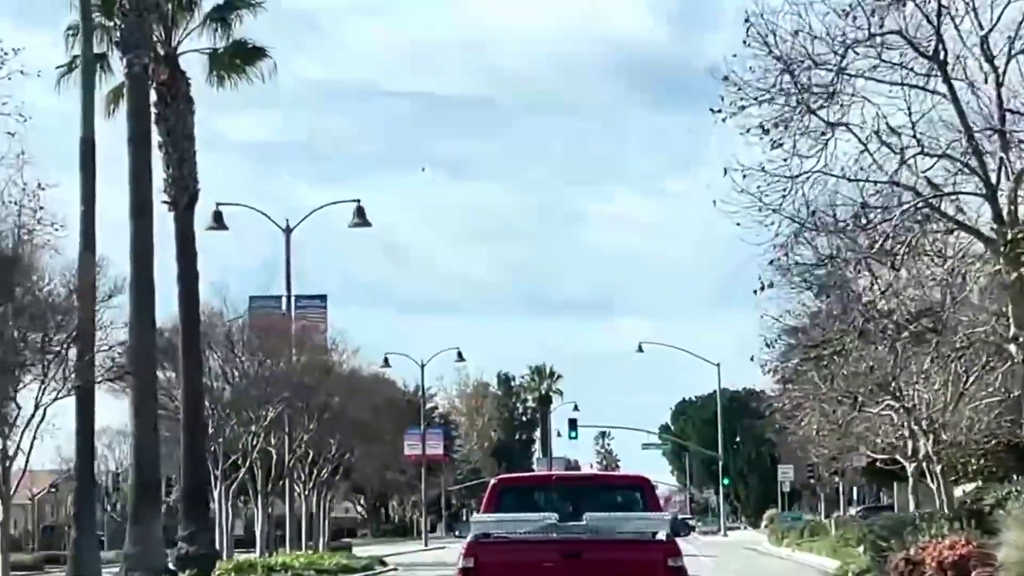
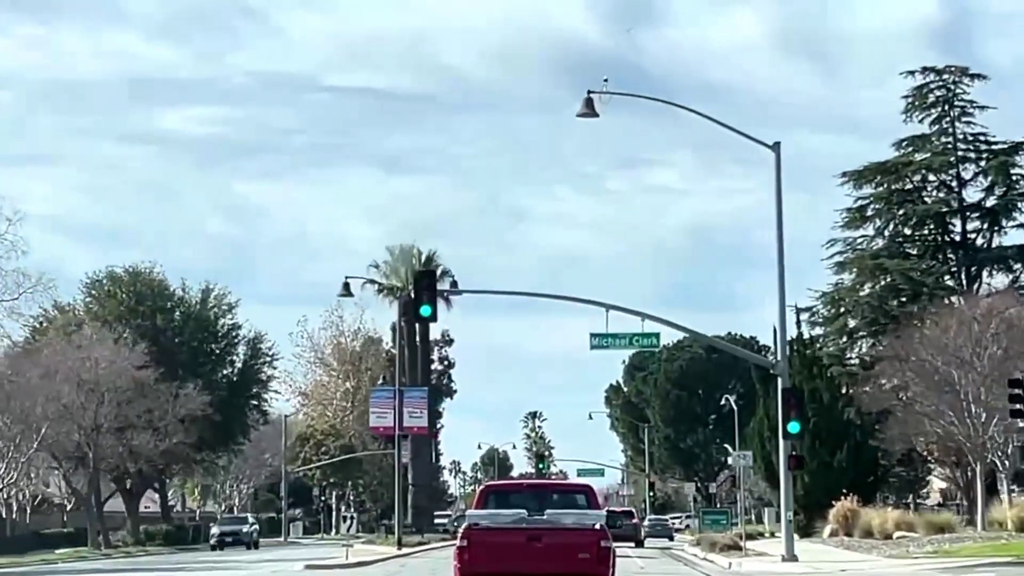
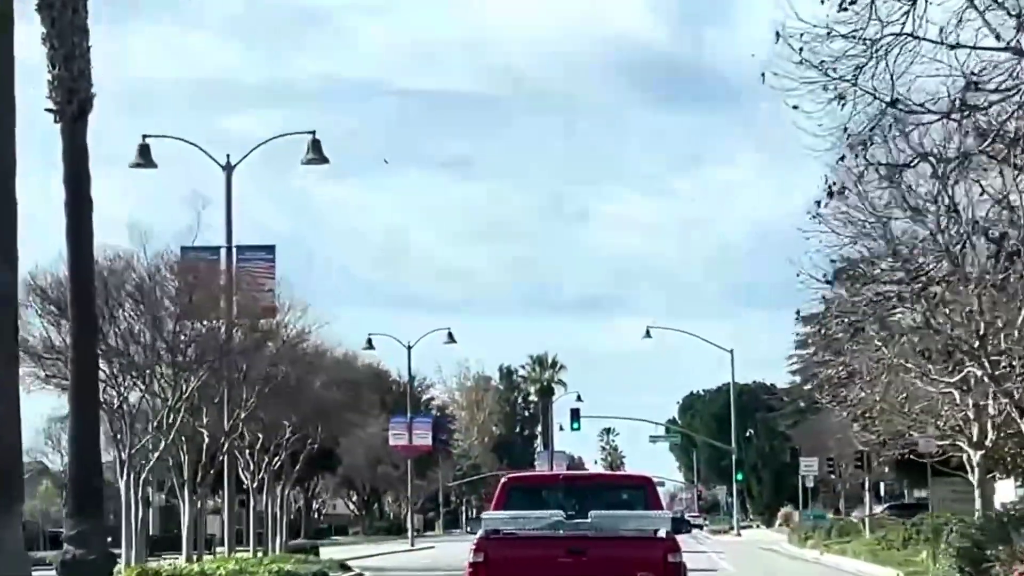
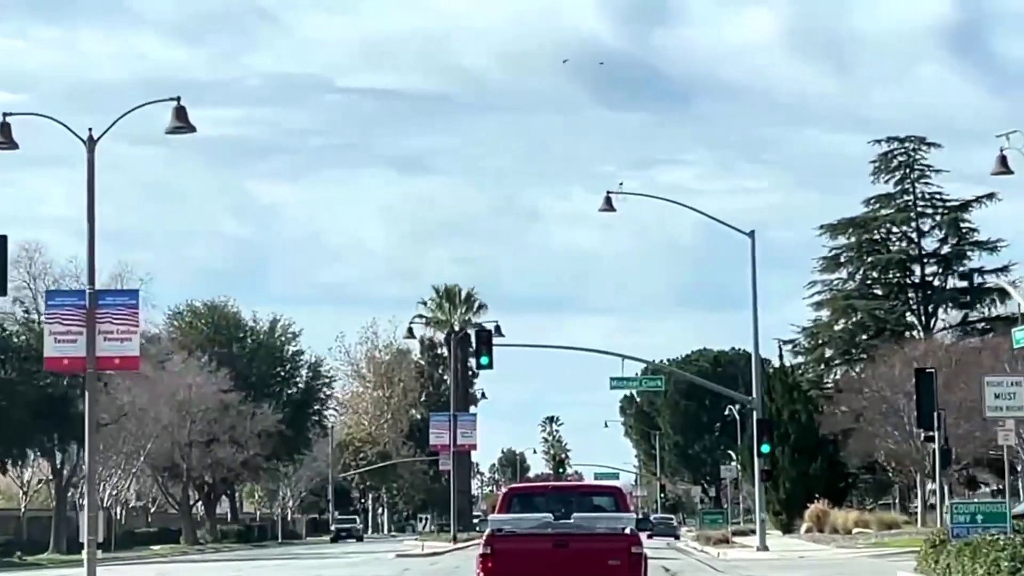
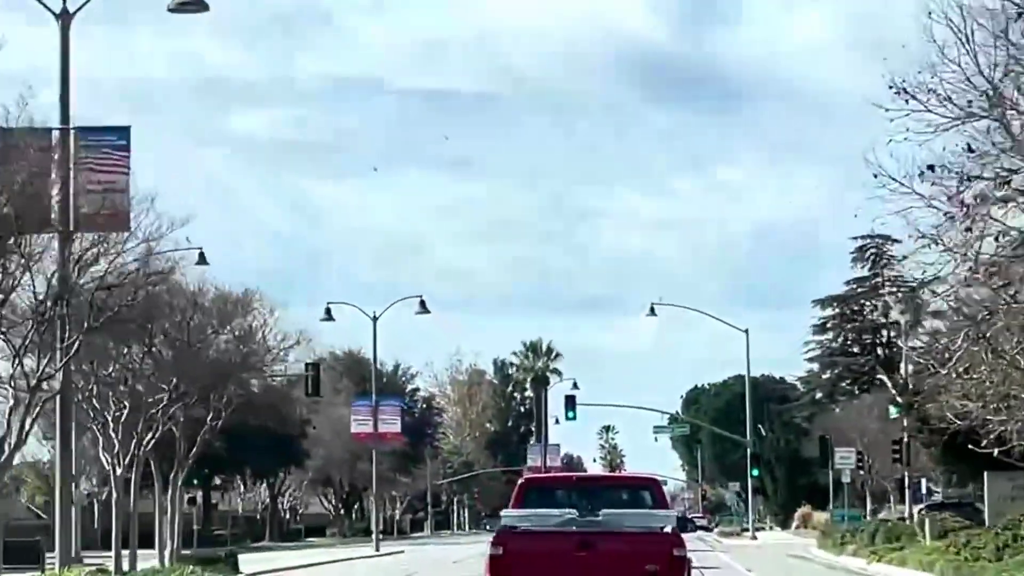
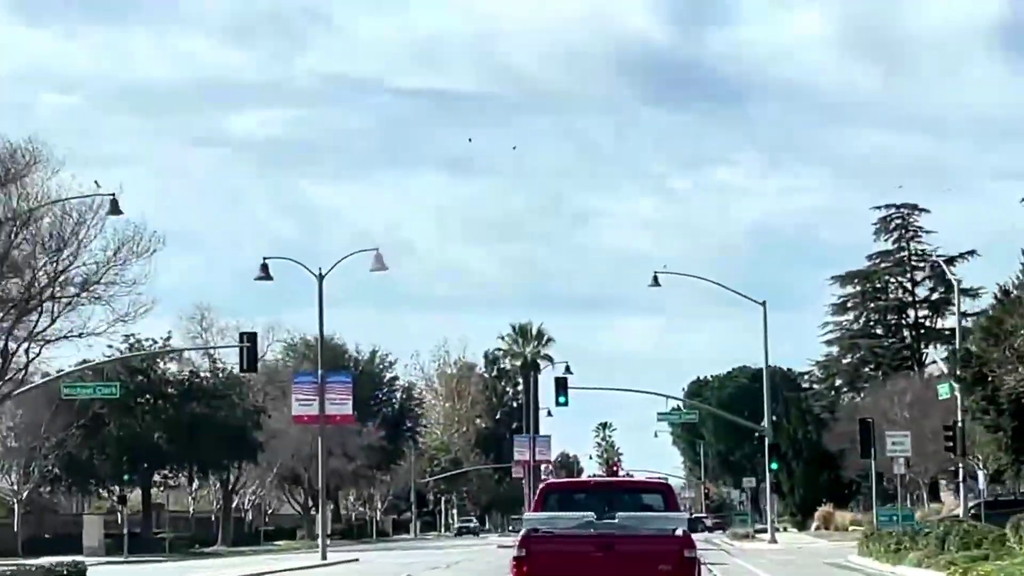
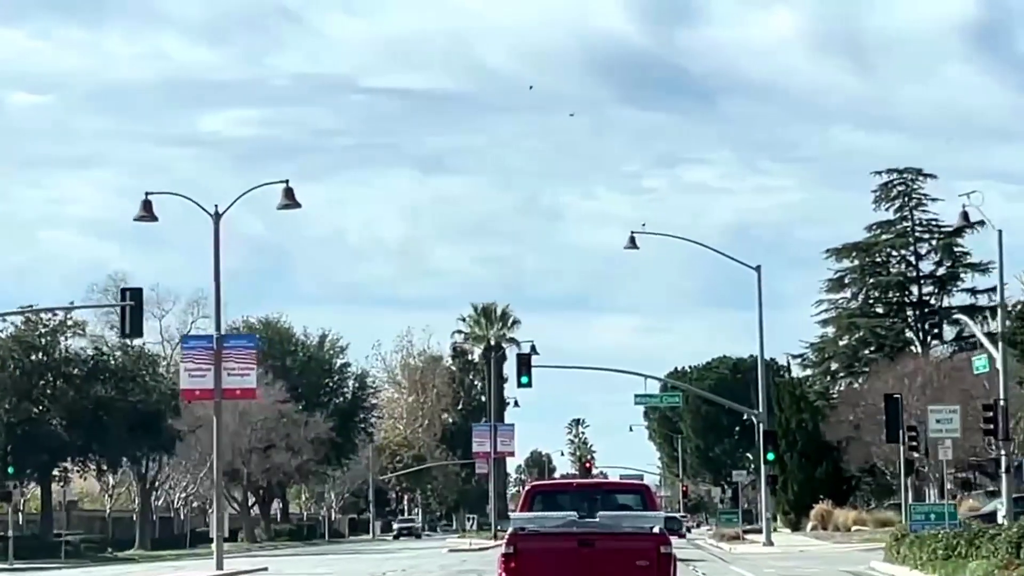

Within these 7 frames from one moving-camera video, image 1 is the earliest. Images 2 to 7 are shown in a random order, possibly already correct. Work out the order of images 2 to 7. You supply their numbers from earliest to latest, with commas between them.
3, 5, 6, 7, 4, 2
